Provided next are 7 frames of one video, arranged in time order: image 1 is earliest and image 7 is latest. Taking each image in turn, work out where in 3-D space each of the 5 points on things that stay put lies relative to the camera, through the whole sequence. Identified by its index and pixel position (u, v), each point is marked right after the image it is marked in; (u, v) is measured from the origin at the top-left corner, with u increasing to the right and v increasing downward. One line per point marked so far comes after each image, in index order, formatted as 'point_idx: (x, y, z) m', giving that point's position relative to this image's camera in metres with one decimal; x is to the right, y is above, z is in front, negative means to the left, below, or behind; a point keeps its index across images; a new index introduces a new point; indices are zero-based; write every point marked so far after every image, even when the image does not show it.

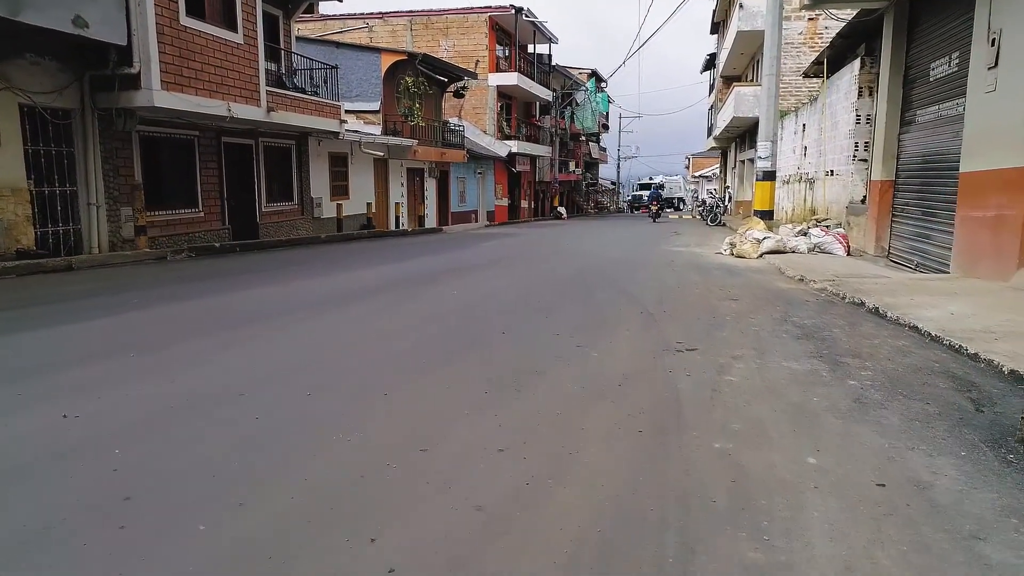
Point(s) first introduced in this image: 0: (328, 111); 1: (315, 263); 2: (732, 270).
0: (-5.0, +4.8, +18.8) m
1: (-4.3, +0.6, +15.3) m
2: (+3.7, +0.3, +11.9) m
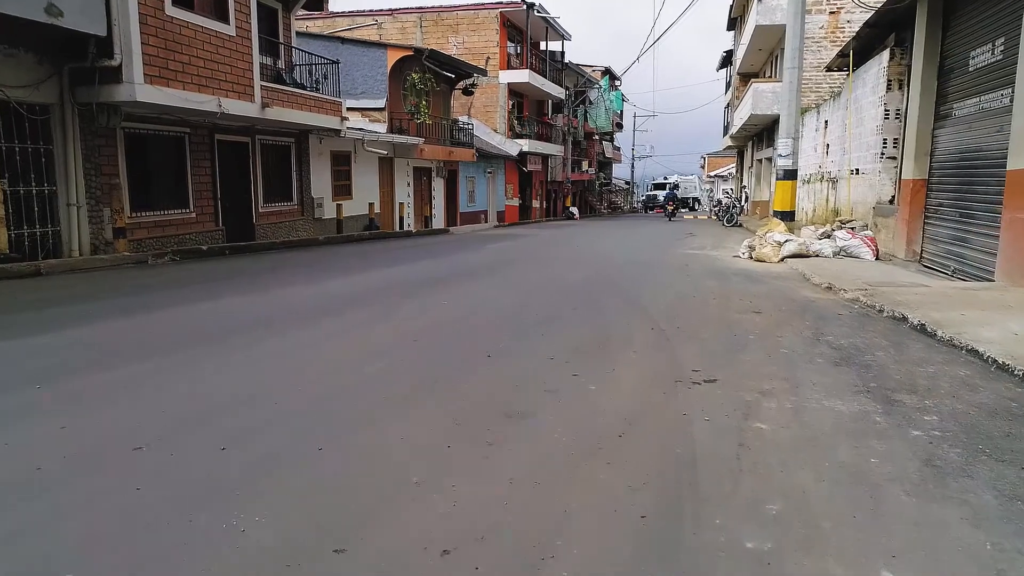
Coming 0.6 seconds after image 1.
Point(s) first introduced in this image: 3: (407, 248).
0: (-4.8, +4.7, +18.1) m
1: (-4.1, +0.5, +14.6) m
2: (+3.8, +0.2, +11.0) m
3: (-2.9, +1.1, +19.8) m
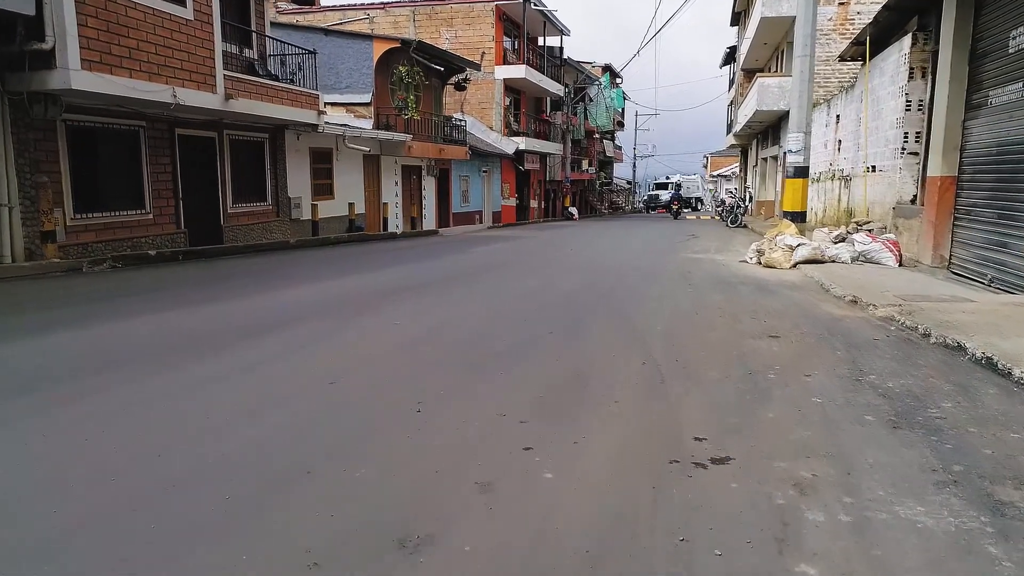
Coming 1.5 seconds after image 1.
0: (-5.0, +4.6, +16.9) m
1: (-4.4, +0.3, +13.4) m
2: (+3.5, 0.0, +9.7) m
3: (-3.2, +1.0, +18.6) m
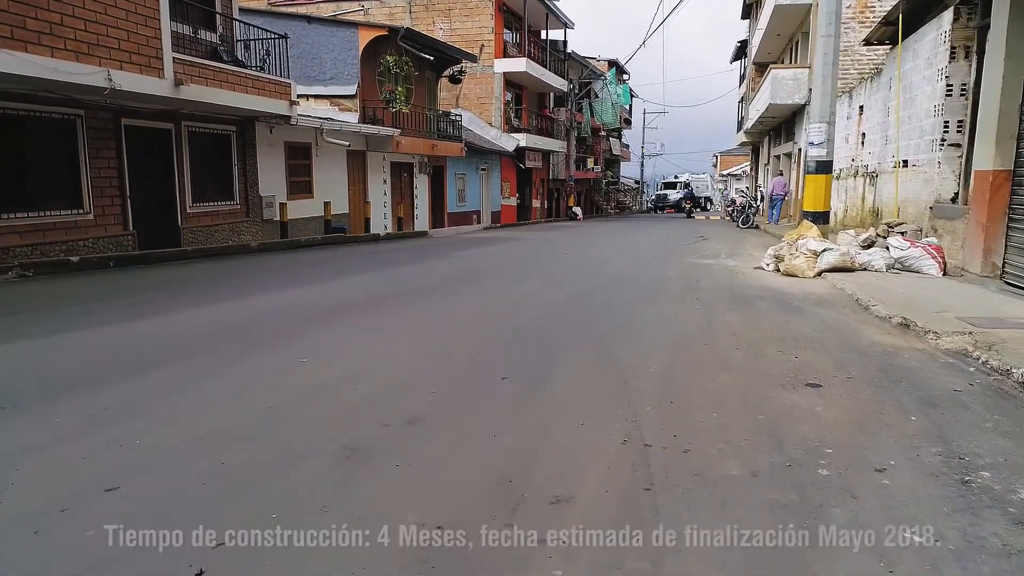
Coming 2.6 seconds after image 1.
0: (-5.3, +4.4, +15.4) m
1: (-4.7, +0.1, +11.9) m
2: (+3.2, -0.1, +8.1) m
3: (-3.4, +0.8, +17.1) m
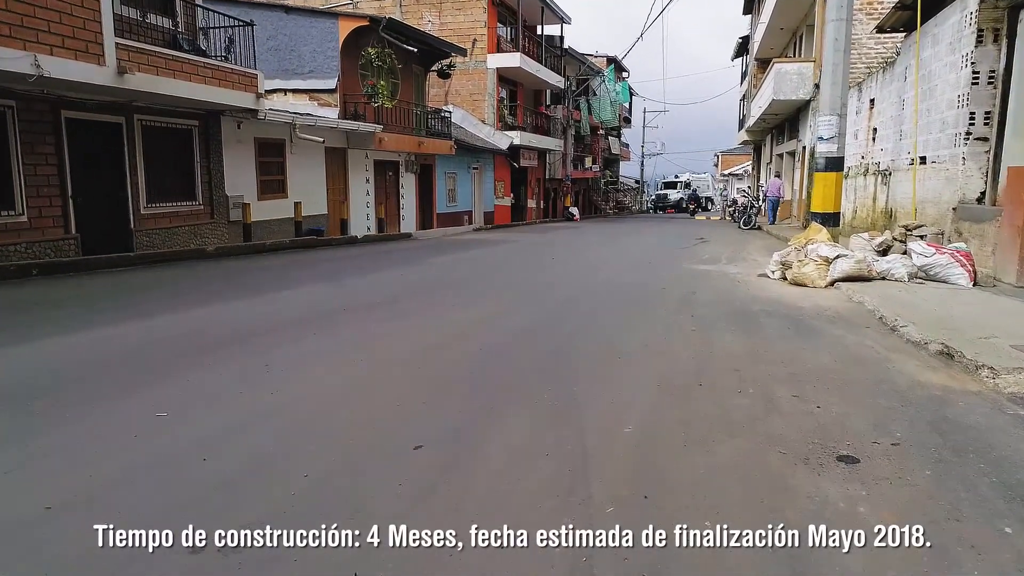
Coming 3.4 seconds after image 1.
0: (-5.6, +4.2, +14.2) m
1: (-5.0, 0.0, +10.8) m
2: (+2.8, -0.3, +7.0) m
3: (-3.7, +0.7, +15.9) m
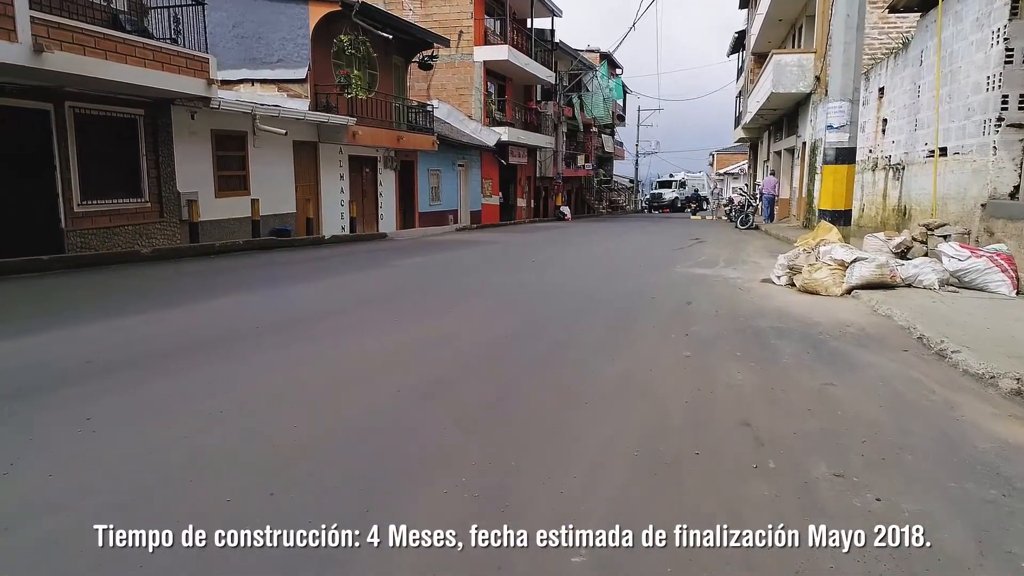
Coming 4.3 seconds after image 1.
0: (-6.0, +4.1, +12.9) m
1: (-5.4, -0.1, +9.4) m
2: (+2.4, -0.4, +5.7) m
3: (-4.2, +0.6, +14.6) m
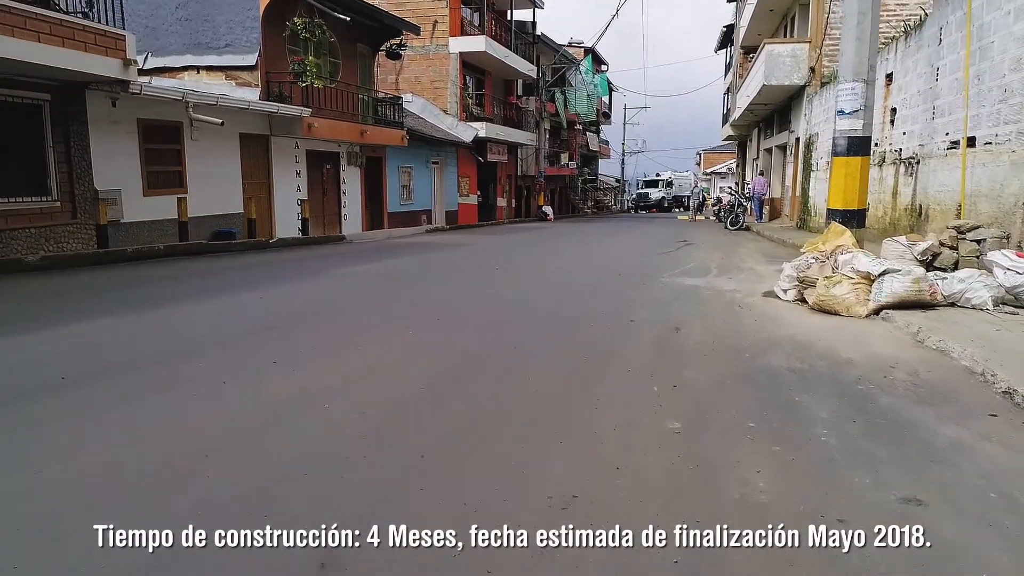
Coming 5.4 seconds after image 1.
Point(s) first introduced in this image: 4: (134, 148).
0: (-6.7, +3.9, +11.1) m
1: (-6.0, -0.3, +7.7) m
2: (+2.0, -0.6, +4.1) m
3: (-4.8, +0.4, +12.9) m
4: (-7.3, +2.7, +13.2) m
